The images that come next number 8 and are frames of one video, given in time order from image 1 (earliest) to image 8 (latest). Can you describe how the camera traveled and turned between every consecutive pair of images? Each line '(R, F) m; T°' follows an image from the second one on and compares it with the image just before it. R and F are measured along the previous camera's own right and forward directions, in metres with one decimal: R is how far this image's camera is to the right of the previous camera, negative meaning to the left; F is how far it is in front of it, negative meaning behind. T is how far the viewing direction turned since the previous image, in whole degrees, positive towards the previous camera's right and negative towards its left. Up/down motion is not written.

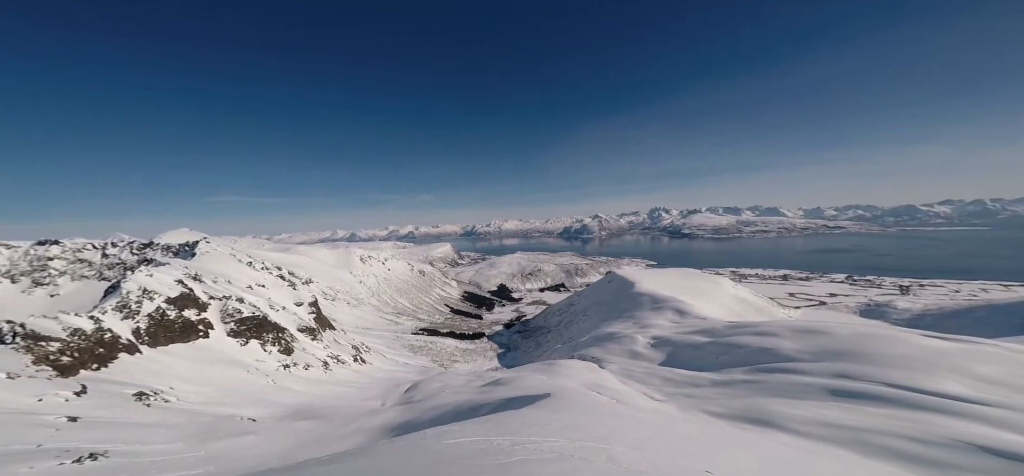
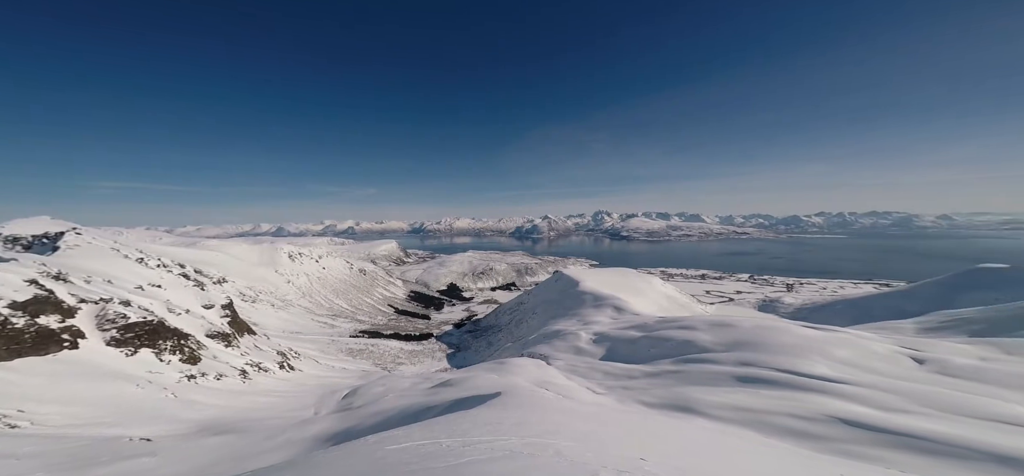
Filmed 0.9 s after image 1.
(-0.4, 0.0) m; +9°
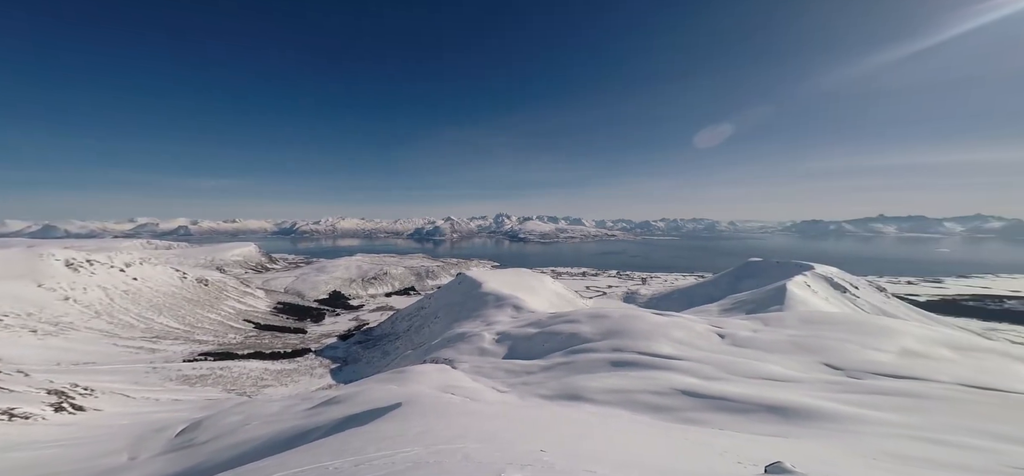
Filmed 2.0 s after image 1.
(-0.7, +0.1) m; +18°
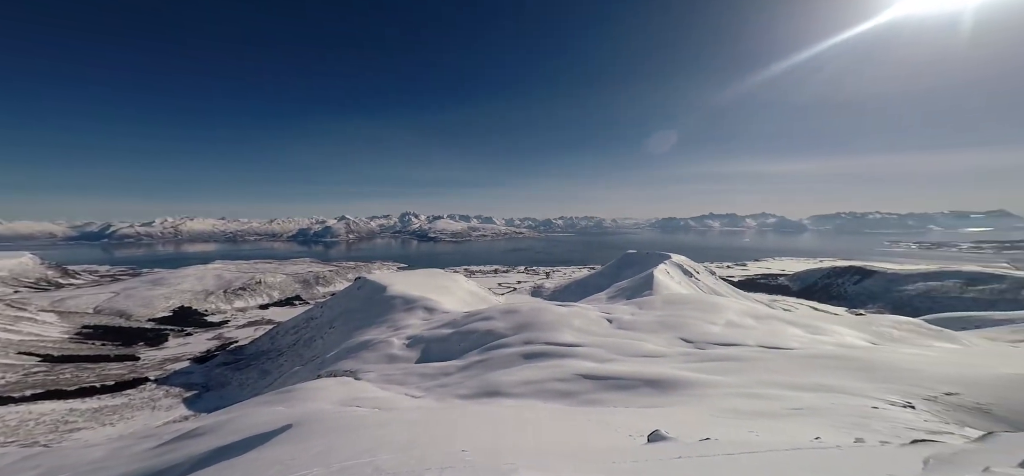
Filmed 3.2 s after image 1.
(-1.0, +0.2) m; +18°
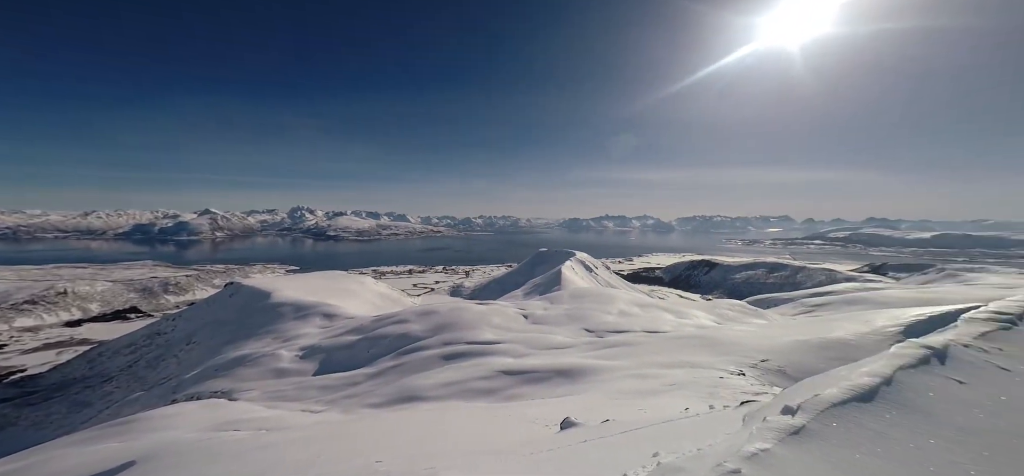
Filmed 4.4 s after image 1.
(-0.9, +0.4) m; +16°
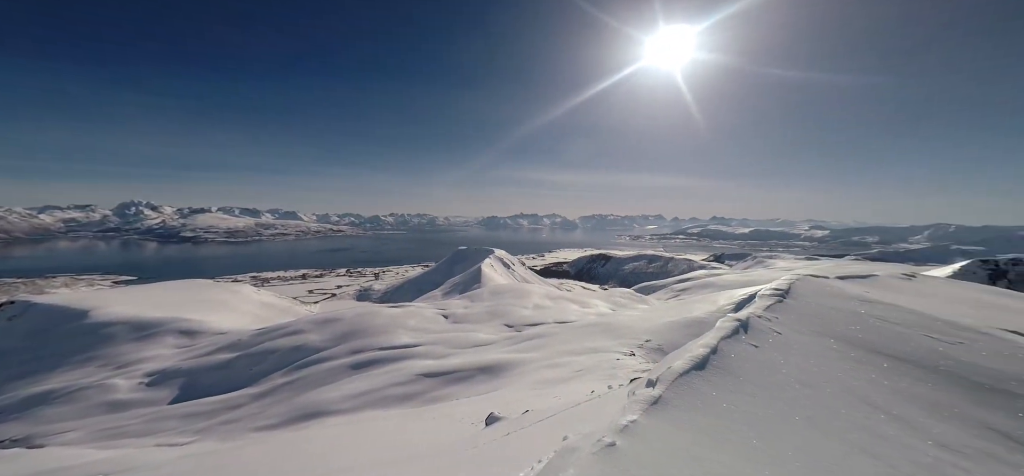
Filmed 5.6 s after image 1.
(-0.7, +0.1) m; +14°
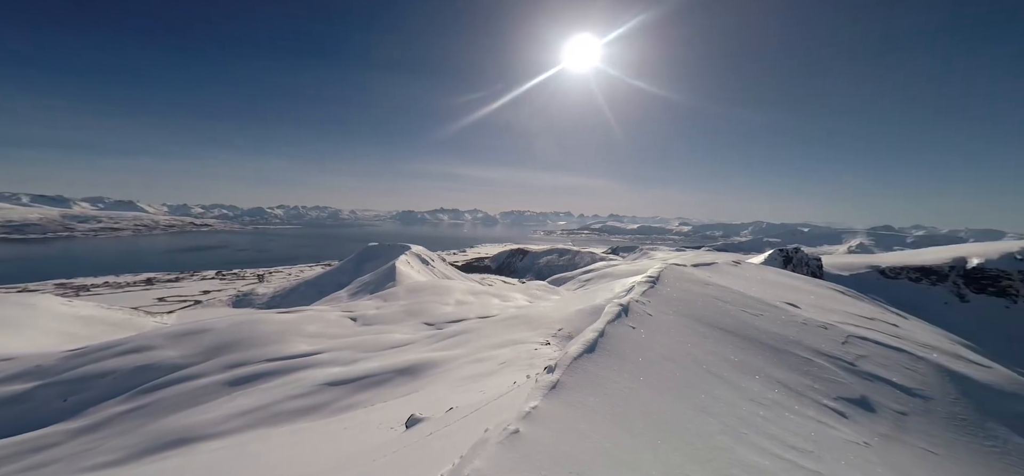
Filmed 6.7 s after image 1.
(0.0, +0.3) m; +11°
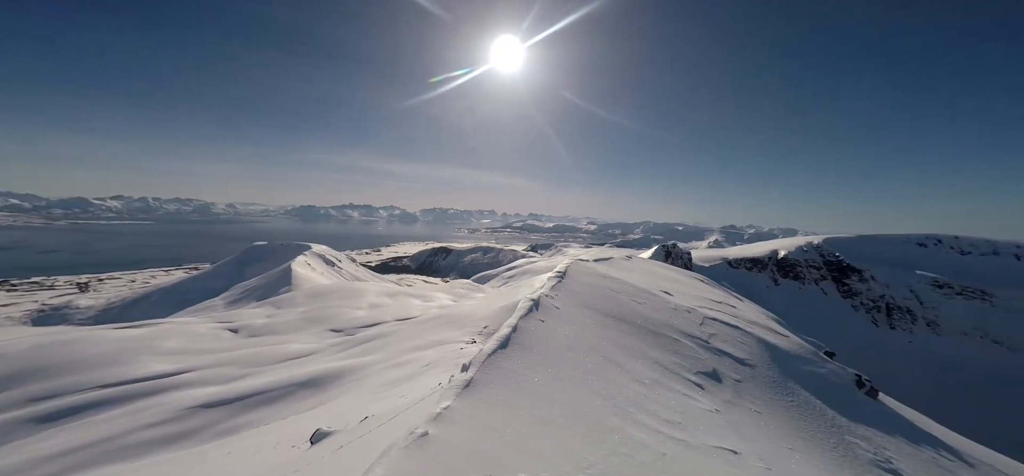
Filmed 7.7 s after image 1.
(+0.3, 0.0) m; +10°
